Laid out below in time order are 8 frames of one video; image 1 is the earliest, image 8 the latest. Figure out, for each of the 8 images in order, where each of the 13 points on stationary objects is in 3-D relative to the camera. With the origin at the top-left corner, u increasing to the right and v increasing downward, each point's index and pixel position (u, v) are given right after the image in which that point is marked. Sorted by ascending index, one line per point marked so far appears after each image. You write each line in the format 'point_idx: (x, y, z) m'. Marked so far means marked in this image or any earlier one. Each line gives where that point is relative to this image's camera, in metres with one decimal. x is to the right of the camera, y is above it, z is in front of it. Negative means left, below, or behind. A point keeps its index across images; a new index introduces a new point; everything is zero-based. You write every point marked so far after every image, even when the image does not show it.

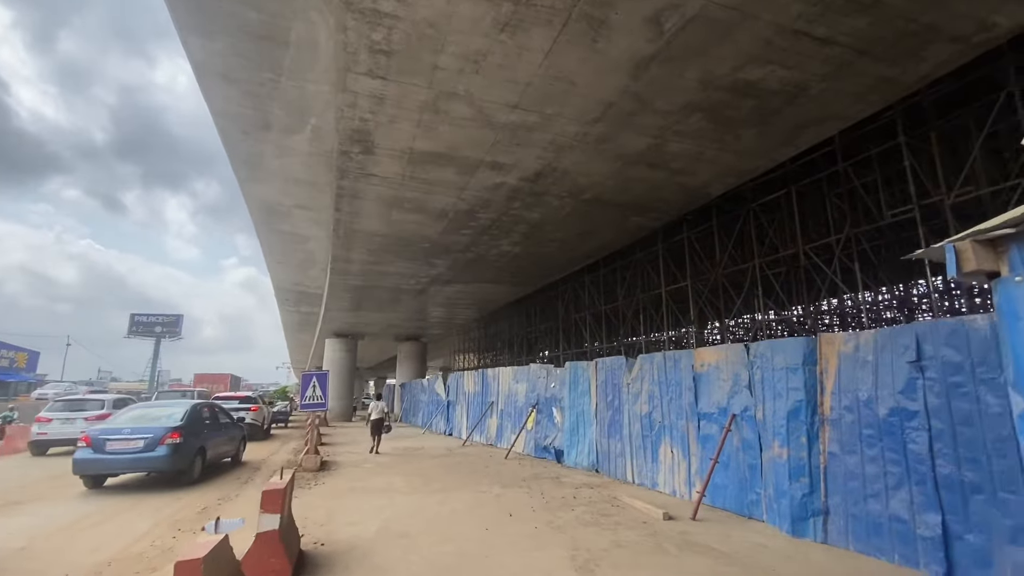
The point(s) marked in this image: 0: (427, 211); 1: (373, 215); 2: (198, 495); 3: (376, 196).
0: (-2.2, +2.0, +12.7) m
1: (-3.8, +2.0, +13.0) m
2: (-6.3, -4.1, +9.5) m
3: (-3.4, +2.3, +11.8) m
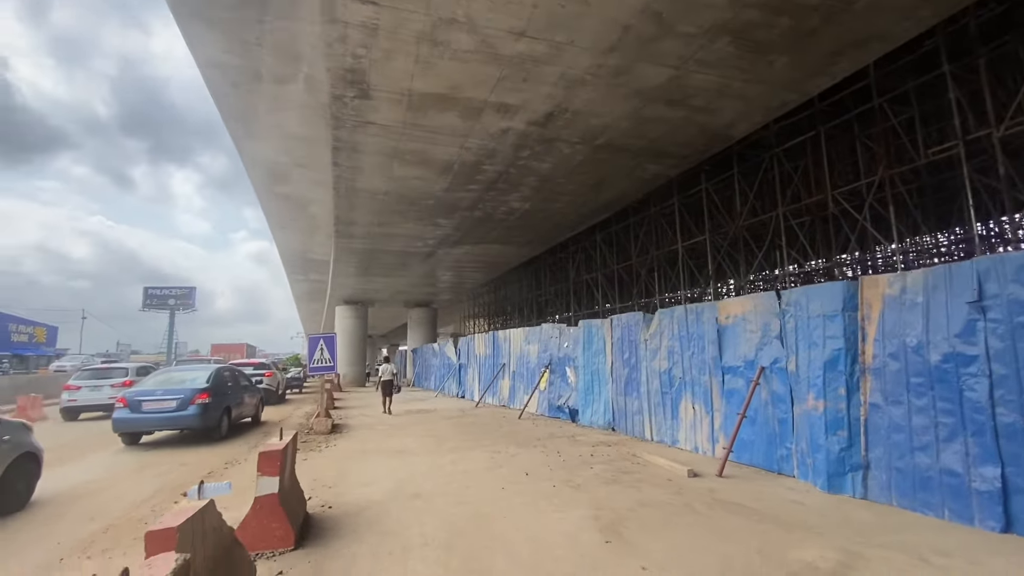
0: (-2.0, +3.1, +12.0) m
1: (-3.6, +3.0, +12.3) m
2: (-6.0, -3.4, +9.3) m
3: (-3.2, +3.3, +11.1) m
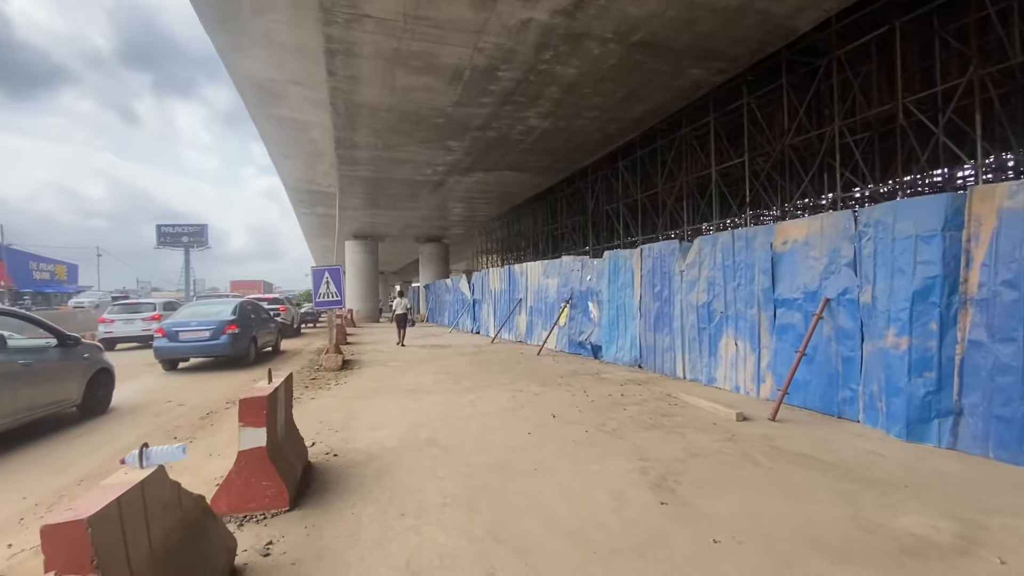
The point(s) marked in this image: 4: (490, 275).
0: (-1.6, +4.7, +10.5) m
1: (-3.1, +4.7, +10.9) m
2: (-5.6, -2.0, +8.8) m
3: (-2.8, +4.8, +9.6) m
4: (-0.9, +0.5, +19.3) m
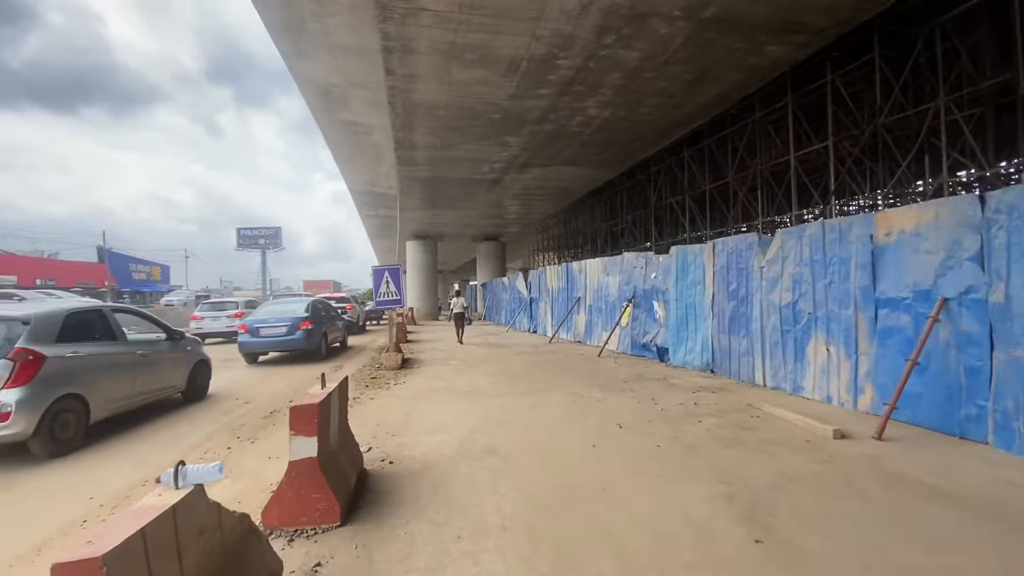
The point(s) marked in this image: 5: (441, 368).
0: (-0.4, +4.7, +10.1) m
1: (-1.8, +4.7, +10.7) m
2: (-4.5, -2.0, +9.0) m
3: (-1.6, +4.8, +9.4) m
4: (+1.4, +0.6, +18.9) m
5: (-1.7, -1.9, +11.0) m
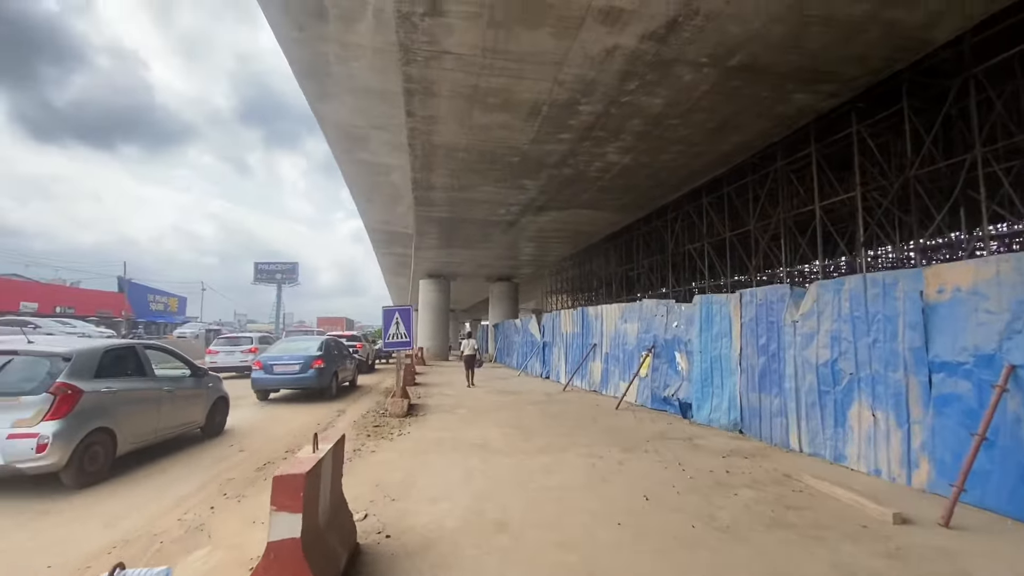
0: (+0.1, +3.8, +10.1) m
1: (-1.4, +3.8, +10.7) m
2: (-4.3, -2.7, +8.5) m
3: (-1.2, +3.9, +9.4) m
4: (+1.9, -1.2, +18.4) m
5: (-1.4, -2.8, +10.4) m
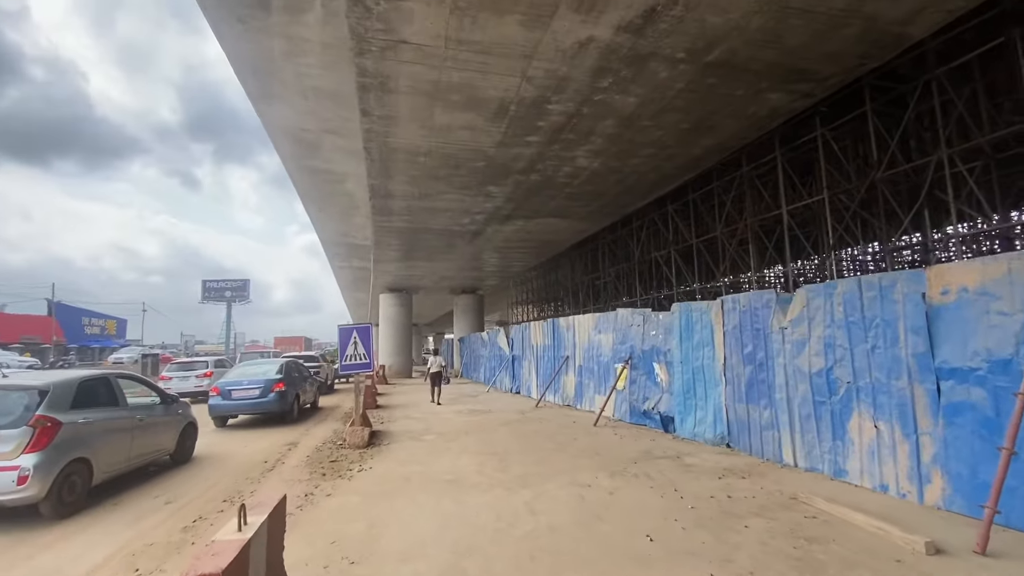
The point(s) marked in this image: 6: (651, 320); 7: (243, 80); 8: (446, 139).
0: (-0.6, +3.5, +9.4) m
1: (-2.1, +3.5, +9.9) m
2: (-4.7, -3.1, +7.3) m
3: (-1.8, +3.7, +8.6) m
4: (+0.7, -1.6, +17.7) m
5: (-1.9, -3.1, +9.5) m
6: (+3.2, -0.7, +11.0) m
7: (-5.1, +4.0, +9.0) m
8: (-1.5, +3.4, +10.7) m
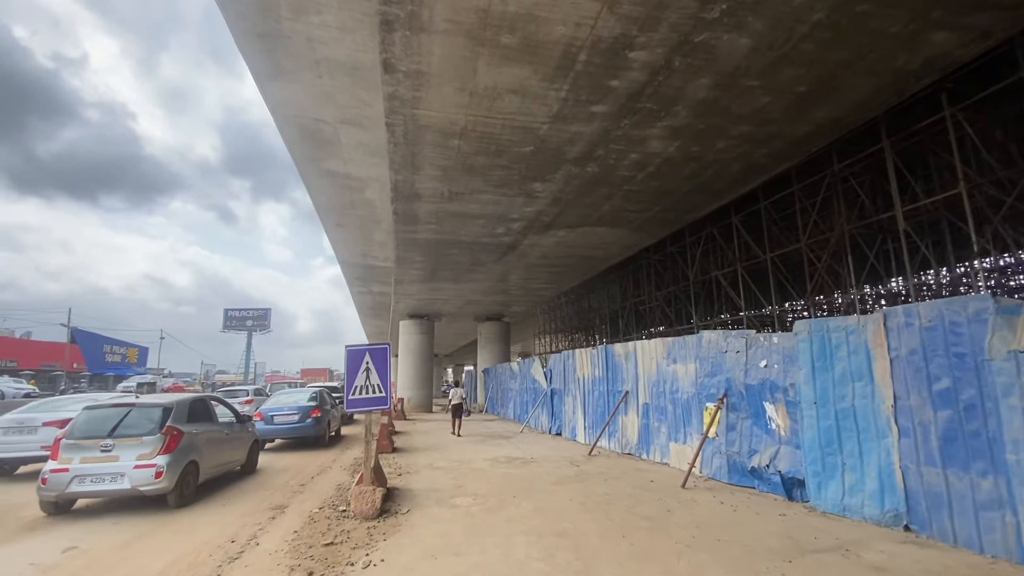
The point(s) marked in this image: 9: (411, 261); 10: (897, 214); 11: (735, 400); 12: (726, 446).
0: (+0.4, +3.4, +7.1) m
1: (-1.1, +3.3, +7.7) m
2: (-3.8, -3.0, +4.7) m
3: (-0.8, +3.6, +6.3) m
4: (+2.0, -2.2, +15.0) m
5: (-0.9, -3.2, +6.8) m
6: (+4.2, -1.0, +8.2) m
7: (-4.1, +3.9, +7.0) m
8: (-0.4, +3.2, +8.5) m
9: (-4.0, +1.1, +18.9) m
10: (+9.2, +1.8, +11.4) m
11: (+4.0, -2.0, +8.6) m
12: (+3.9, -2.9, +8.7) m
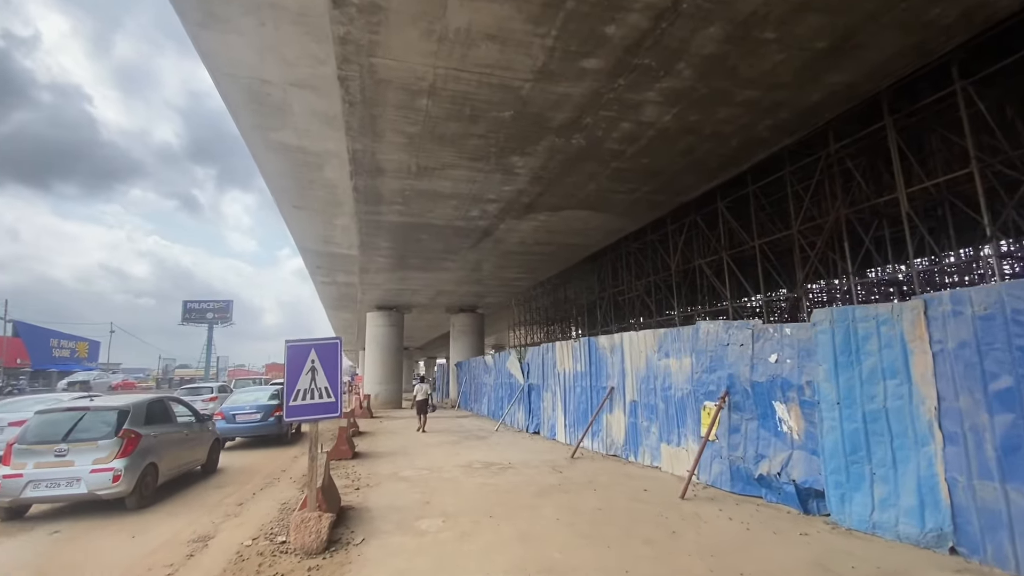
0: (+0.1, +3.7, +5.9) m
1: (-1.4, +3.6, +6.3) m
2: (-3.9, -2.8, +3.4) m
3: (-1.1, +3.8, +5.0) m
4: (+1.3, -1.9, +13.9) m
5: (-1.2, -3.0, +5.6) m
6: (+3.9, -0.7, +7.3) m
7: (-4.4, +4.2, +5.5) m
8: (-0.7, +3.4, +7.2) m
9: (-5.0, +1.5, +17.4) m
10: (+8.7, +2.1, +10.7) m
11: (+3.7, -1.8, +7.7) m
12: (+3.5, -2.6, +7.7) m
